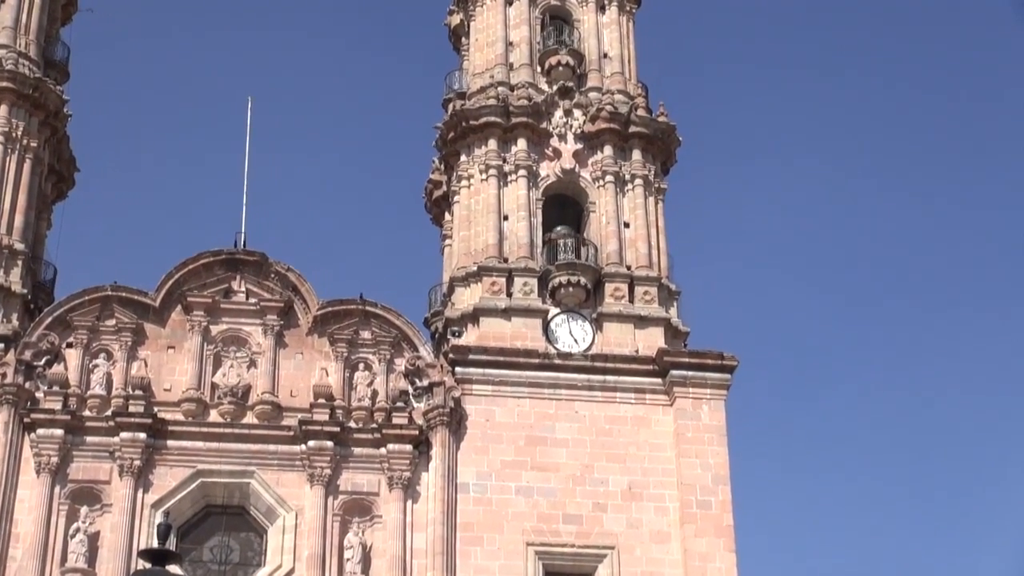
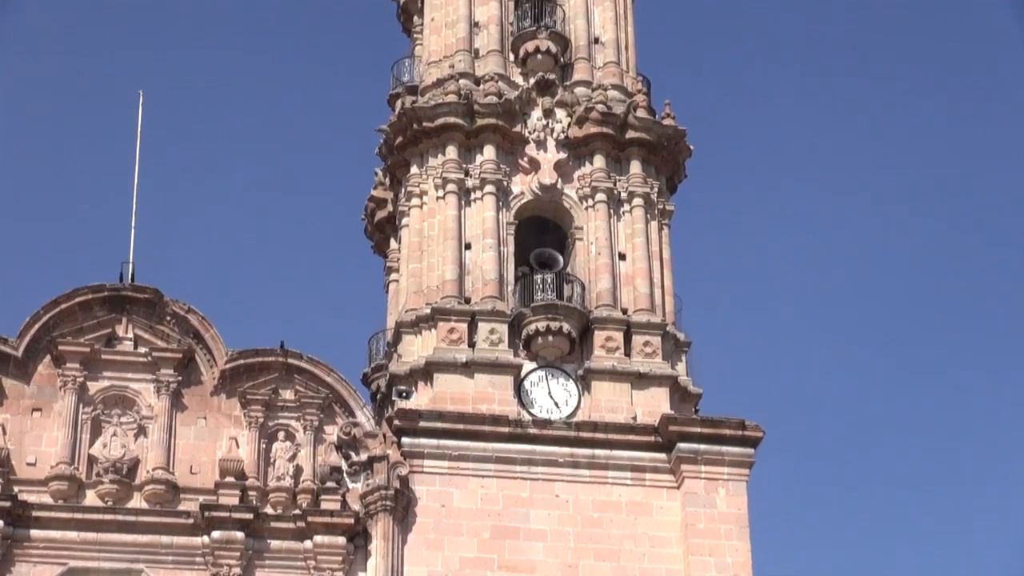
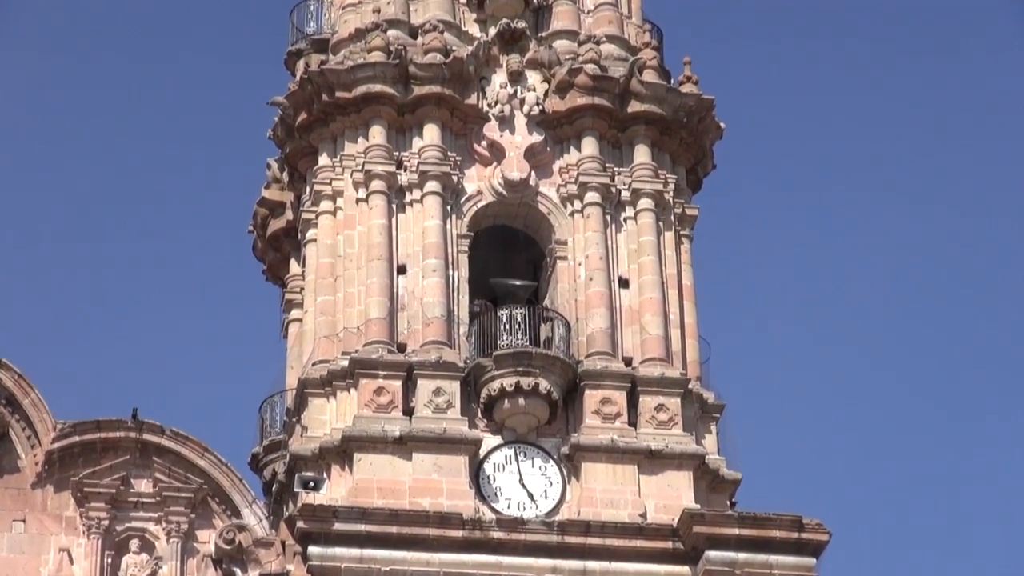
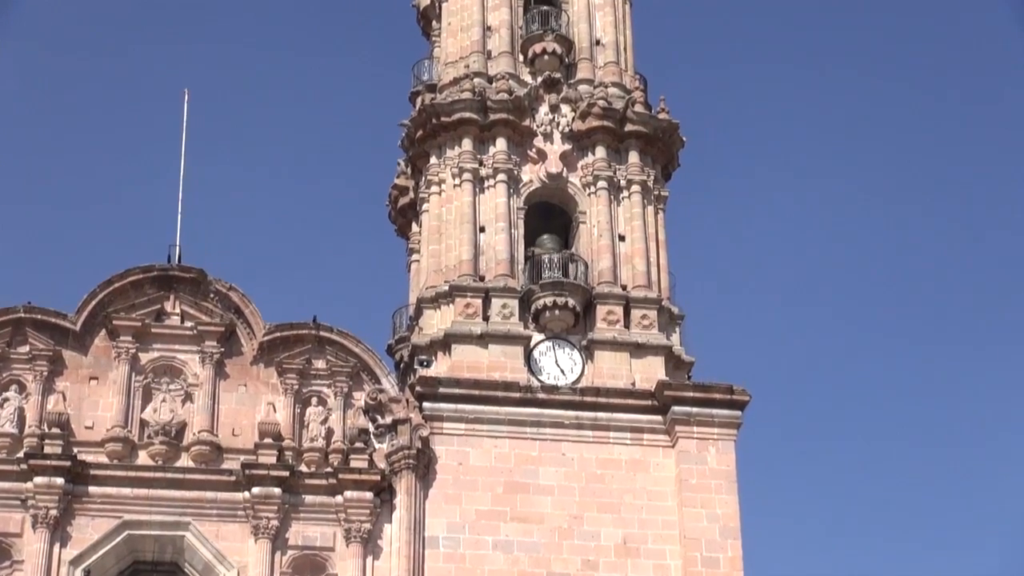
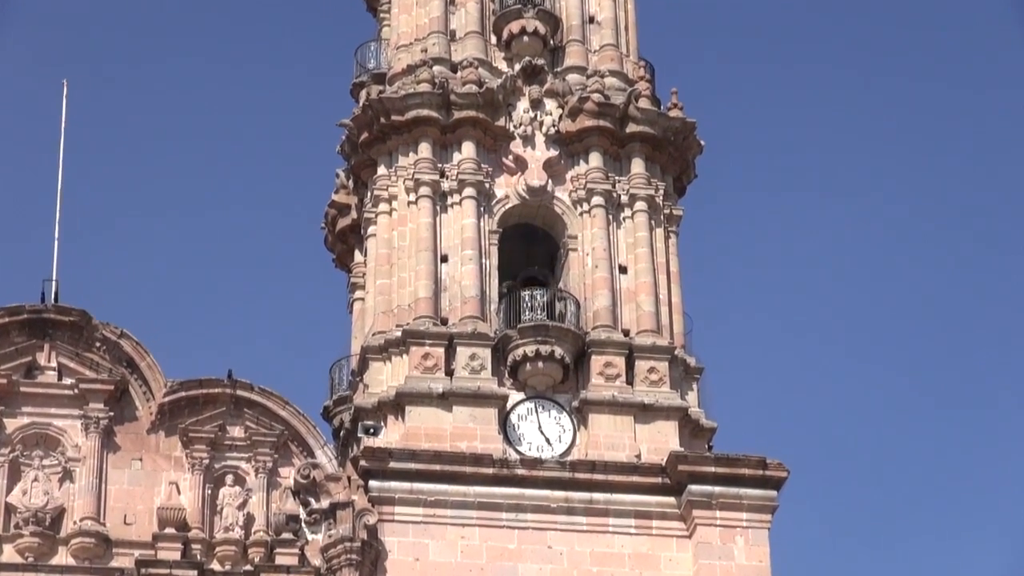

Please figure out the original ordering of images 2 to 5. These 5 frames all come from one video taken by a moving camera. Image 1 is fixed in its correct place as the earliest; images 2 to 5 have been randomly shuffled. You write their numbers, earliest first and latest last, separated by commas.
4, 2, 5, 3
